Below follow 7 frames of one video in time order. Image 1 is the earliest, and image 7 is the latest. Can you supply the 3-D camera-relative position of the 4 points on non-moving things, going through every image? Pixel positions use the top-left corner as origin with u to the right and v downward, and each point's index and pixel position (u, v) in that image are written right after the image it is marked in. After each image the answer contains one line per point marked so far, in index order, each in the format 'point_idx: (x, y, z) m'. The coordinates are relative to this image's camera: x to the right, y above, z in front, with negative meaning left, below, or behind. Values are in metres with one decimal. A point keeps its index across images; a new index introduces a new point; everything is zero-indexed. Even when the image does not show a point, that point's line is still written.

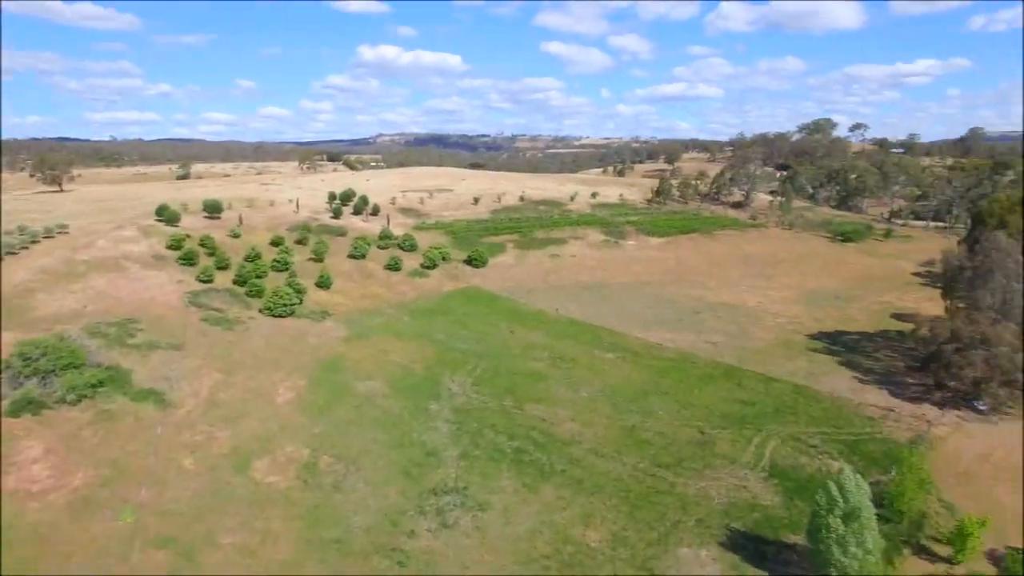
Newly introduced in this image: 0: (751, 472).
0: (+5.2, -4.0, +15.3) m
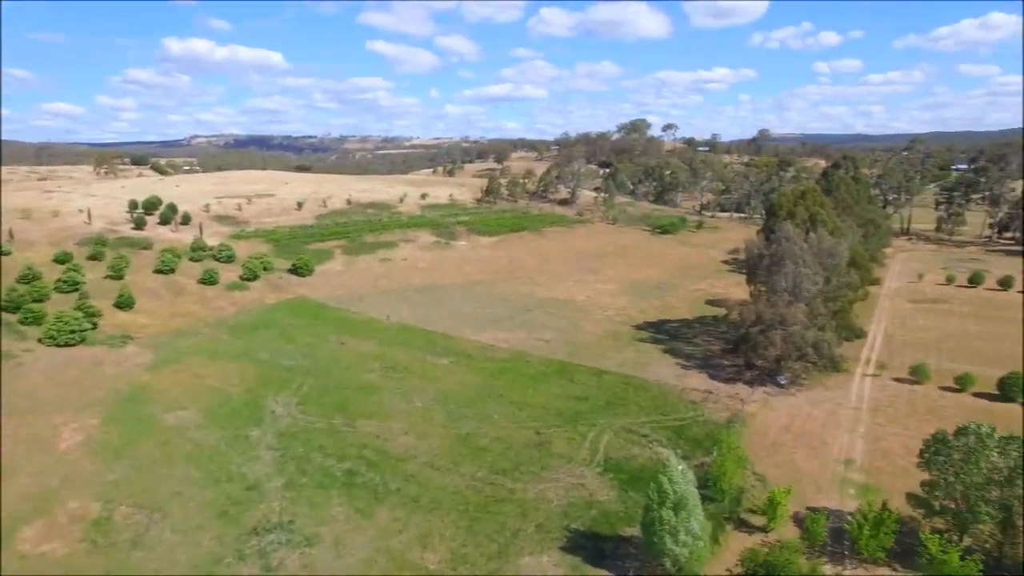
0: (+1.7, -4.0, +15.4) m
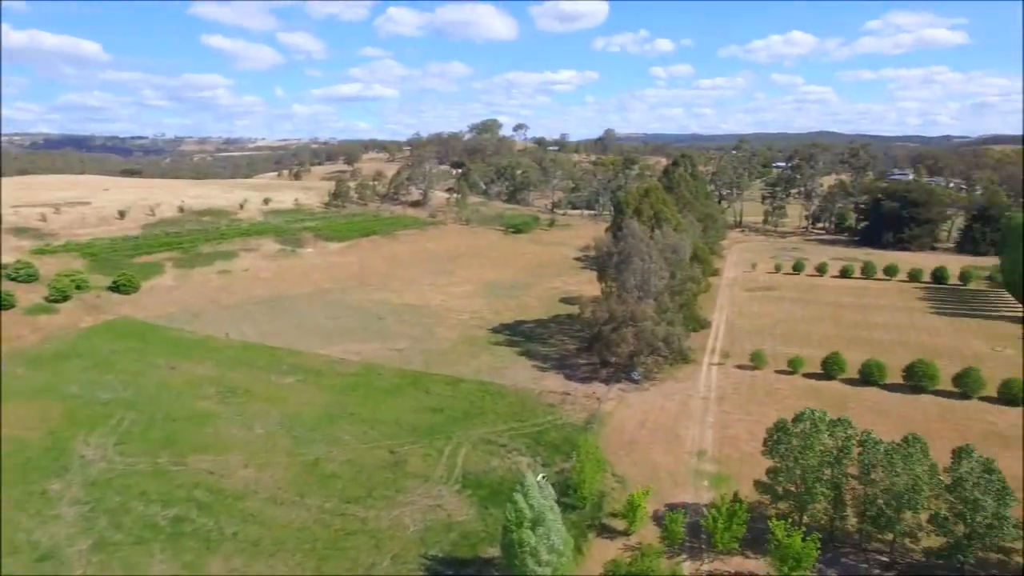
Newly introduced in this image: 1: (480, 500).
0: (-1.4, -4.2, +14.6) m
1: (-0.6, -4.3, +14.2) m
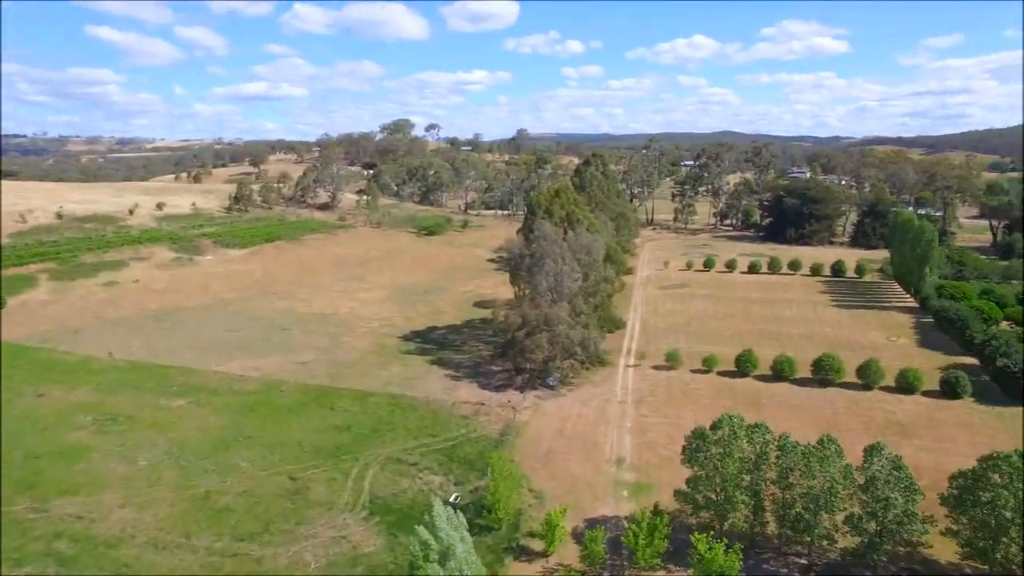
0: (-3.1, -4.4, +13.5) m
1: (-2.3, -4.5, +13.2) m
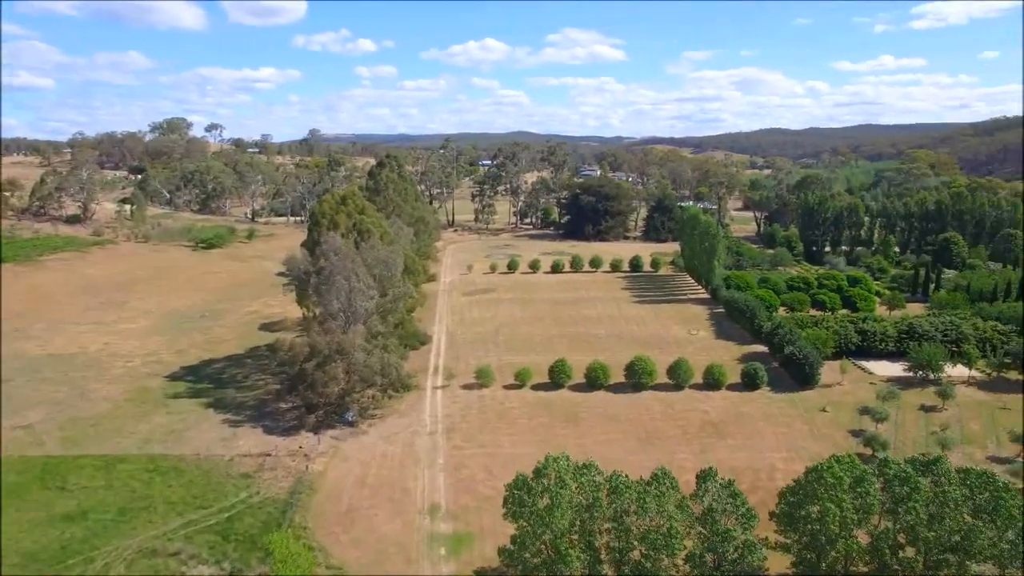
0: (-6.2, -5.1, +10.0) m
1: (-5.4, -5.2, +9.9) m
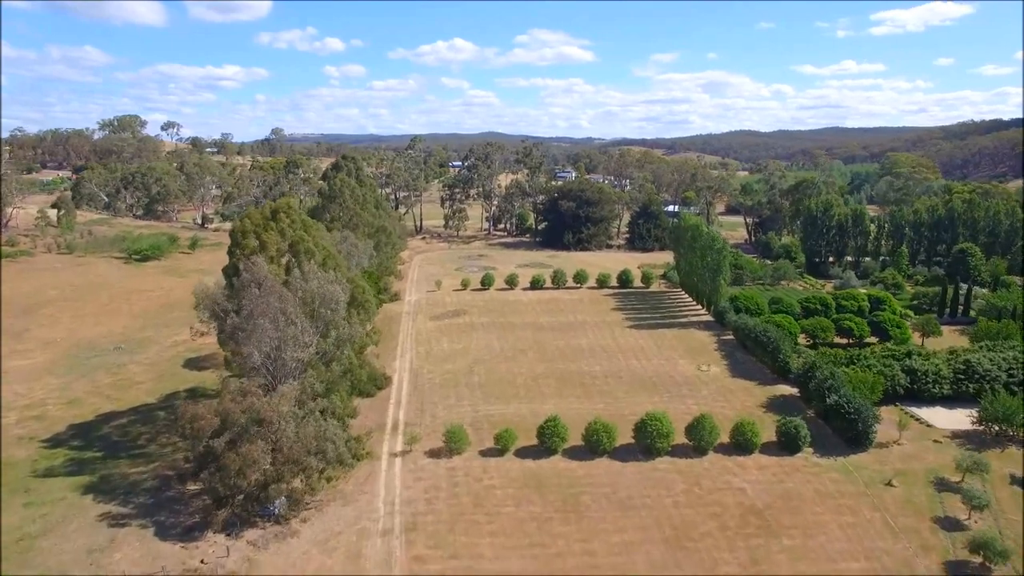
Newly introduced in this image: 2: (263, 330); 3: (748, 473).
0: (-6.2, -6.1, +5.2) m
1: (-5.4, -6.1, +5.2) m
2: (-4.9, -0.8, +13.9) m
3: (+5.2, -4.1, +15.5) m
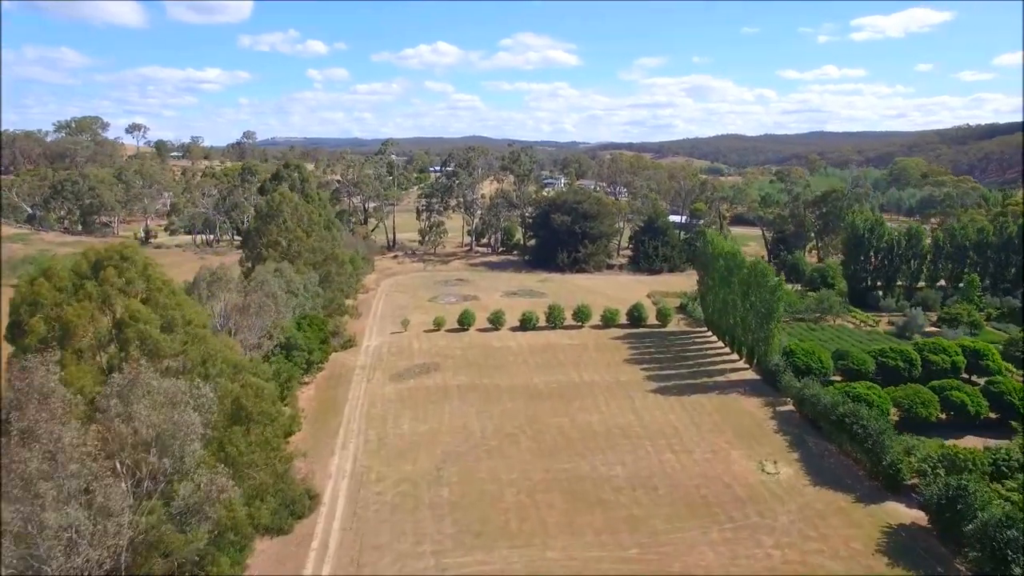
0: (-6.1, -7.5, -1.8) m
1: (-5.3, -7.6, -1.9) m
2: (-5.0, -2.3, +6.9) m
3: (+5.1, -5.6, +8.7) m
